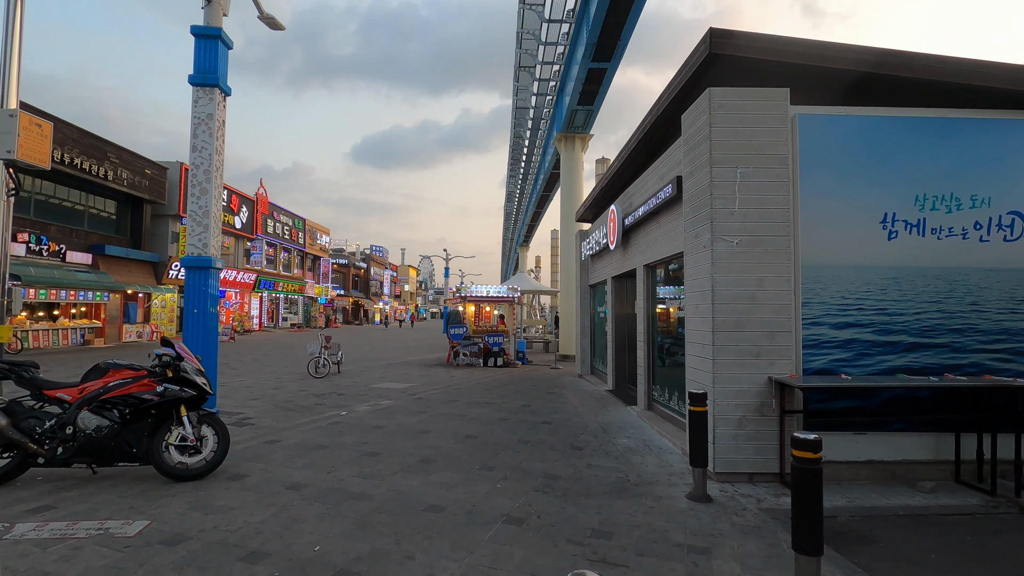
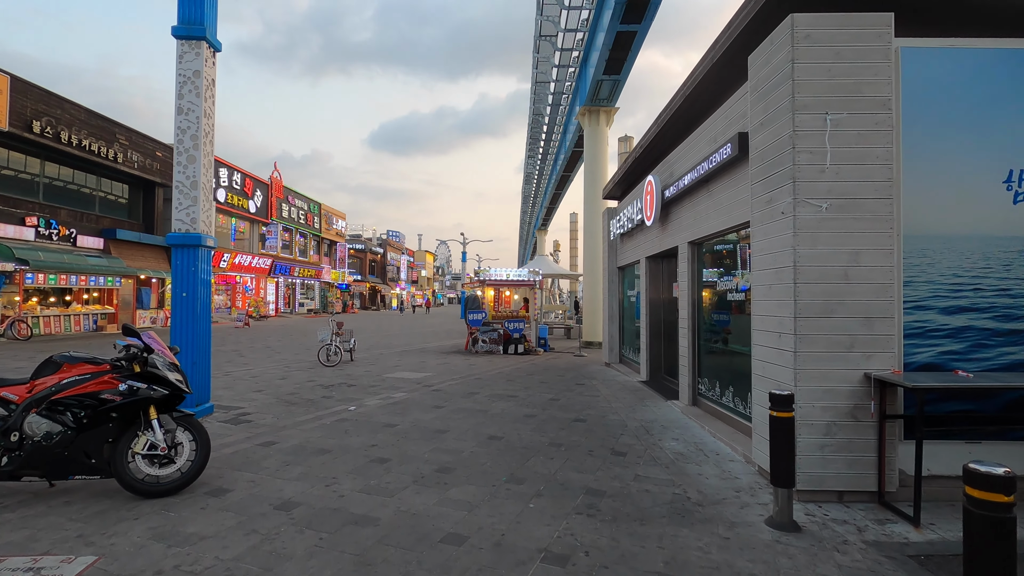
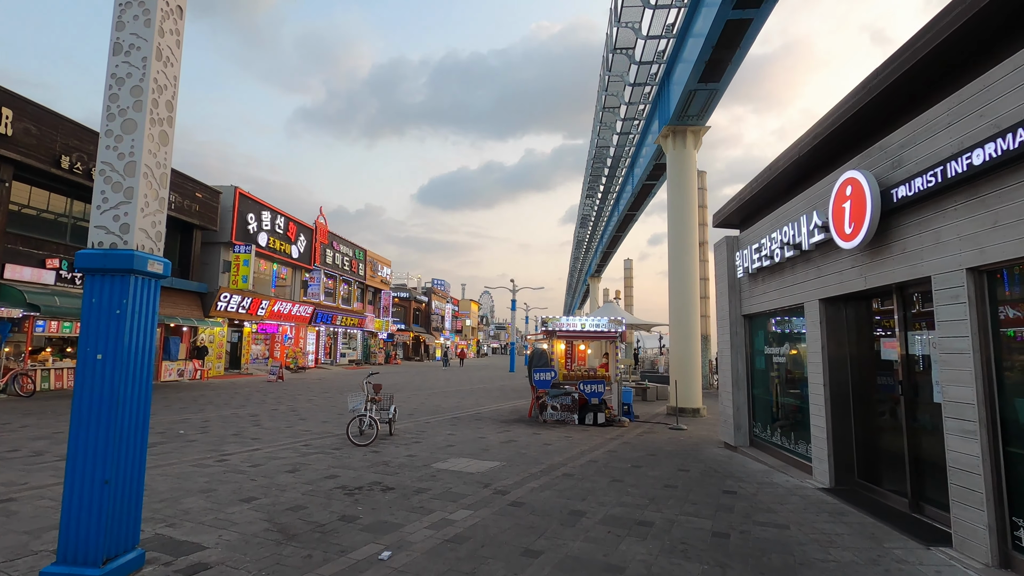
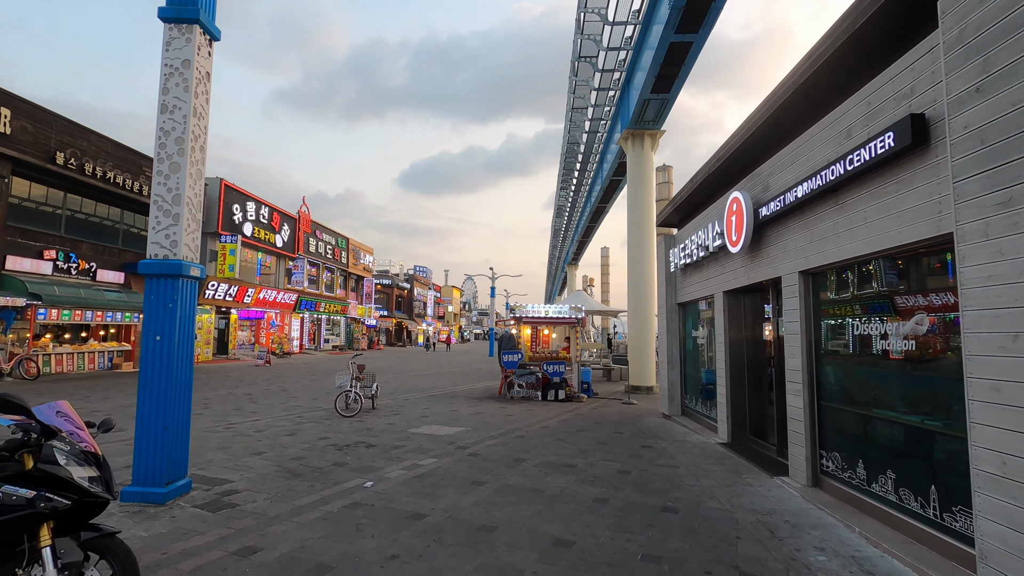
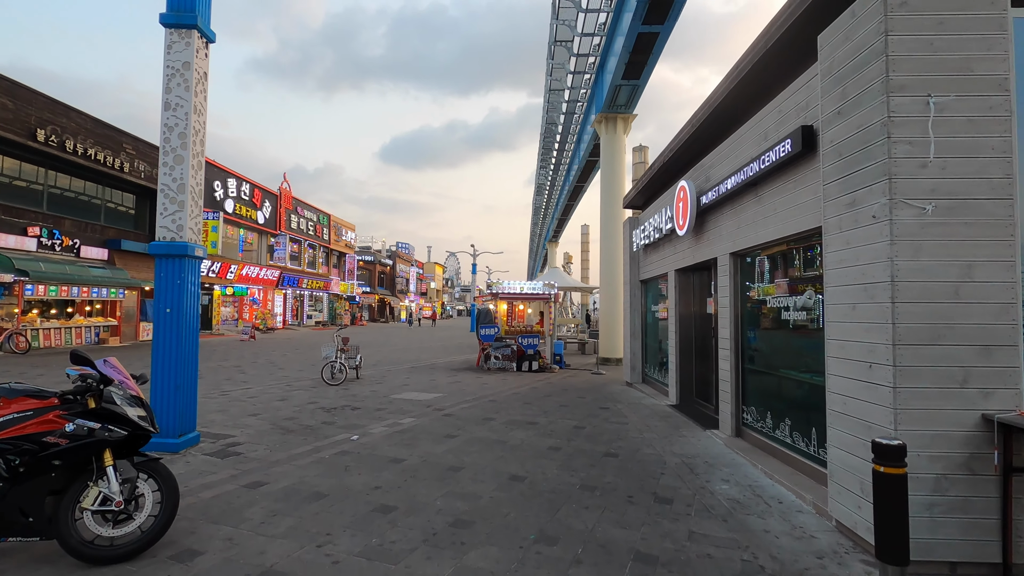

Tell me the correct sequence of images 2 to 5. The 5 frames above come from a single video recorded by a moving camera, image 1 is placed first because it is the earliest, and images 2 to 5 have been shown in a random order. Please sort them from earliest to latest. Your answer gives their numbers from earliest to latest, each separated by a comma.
2, 5, 4, 3
